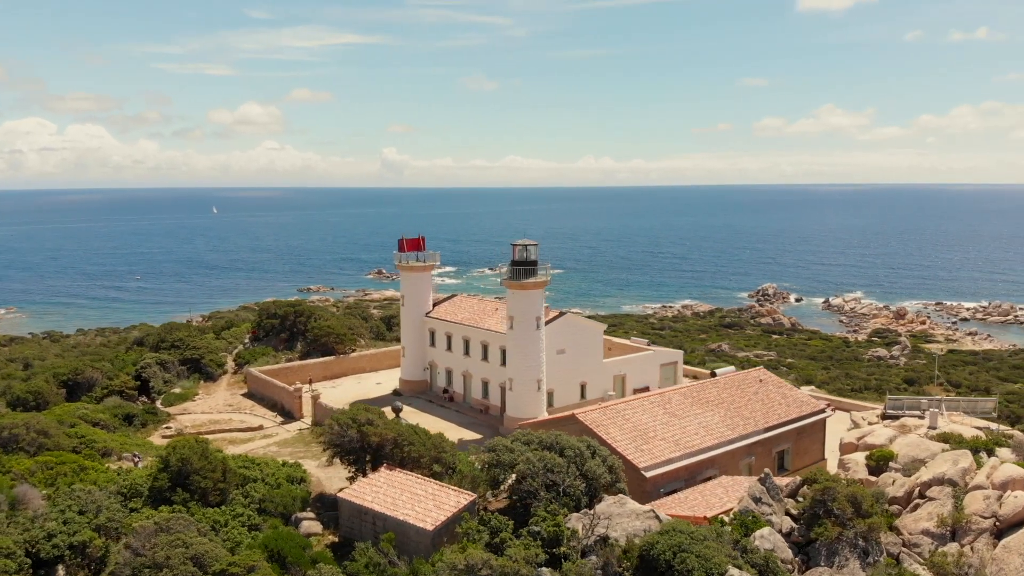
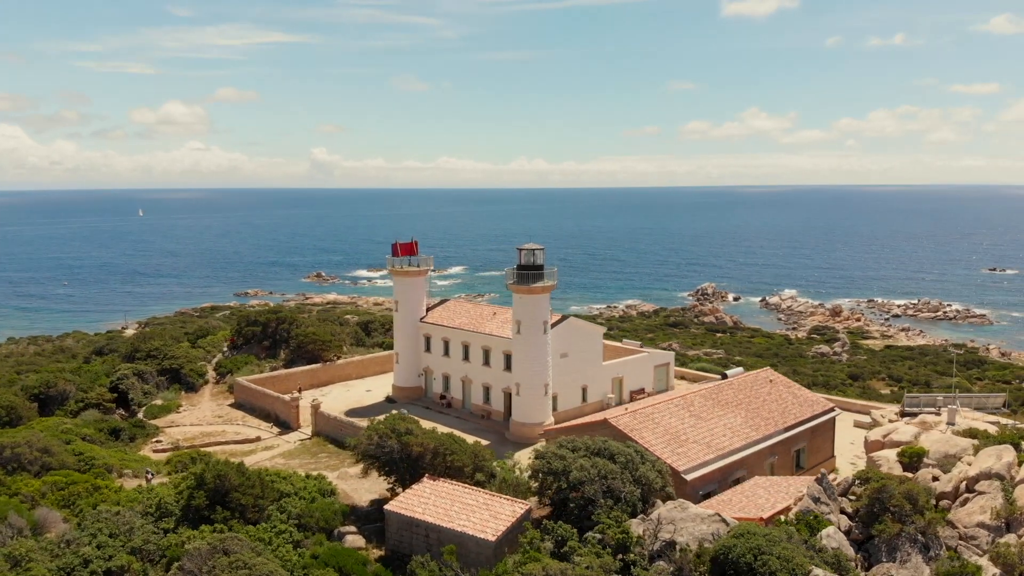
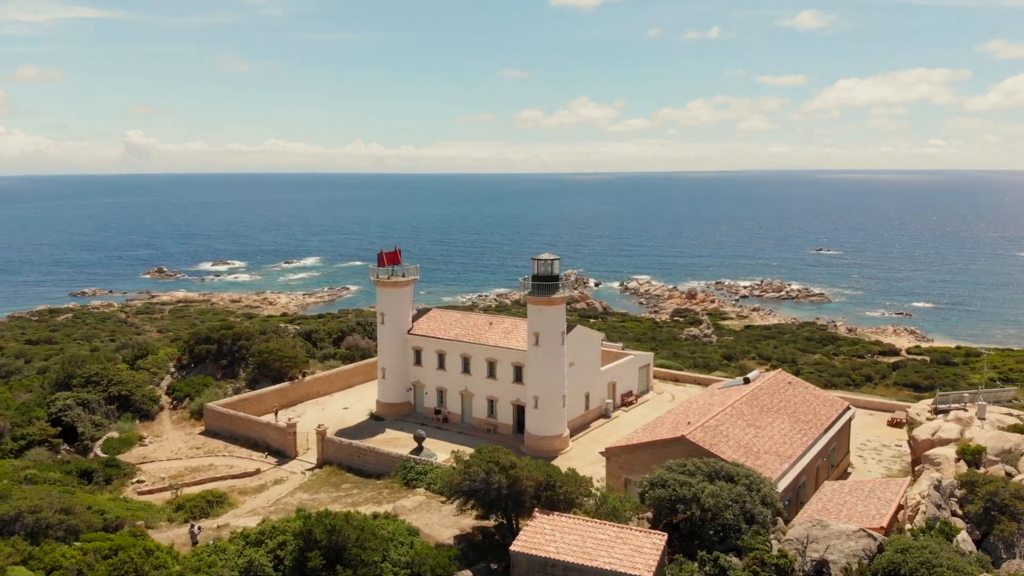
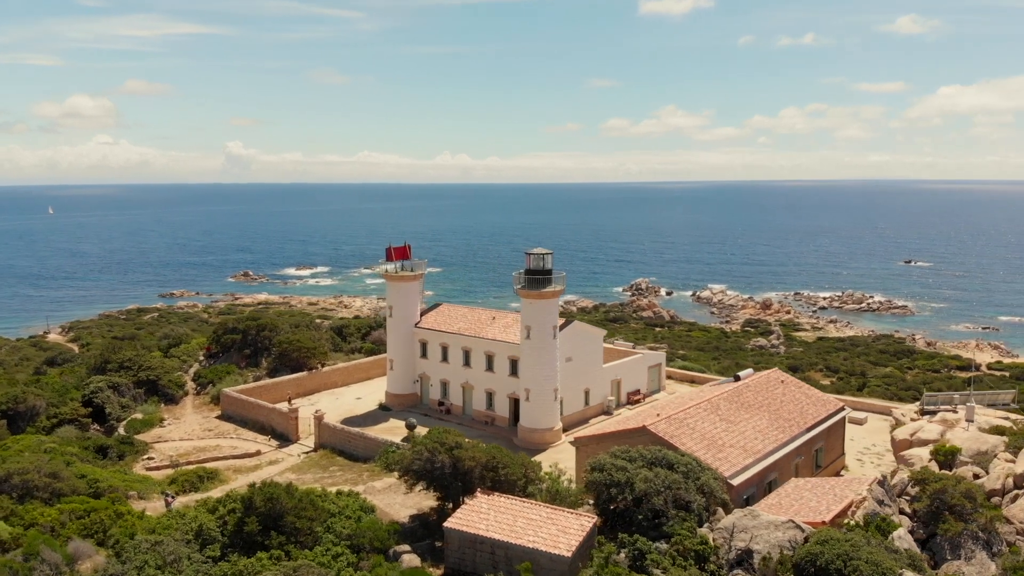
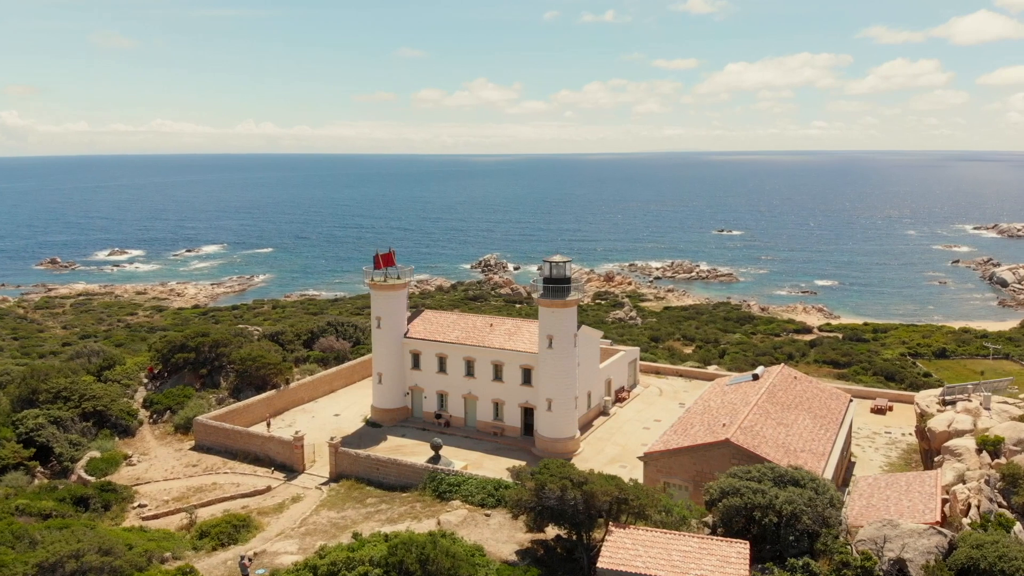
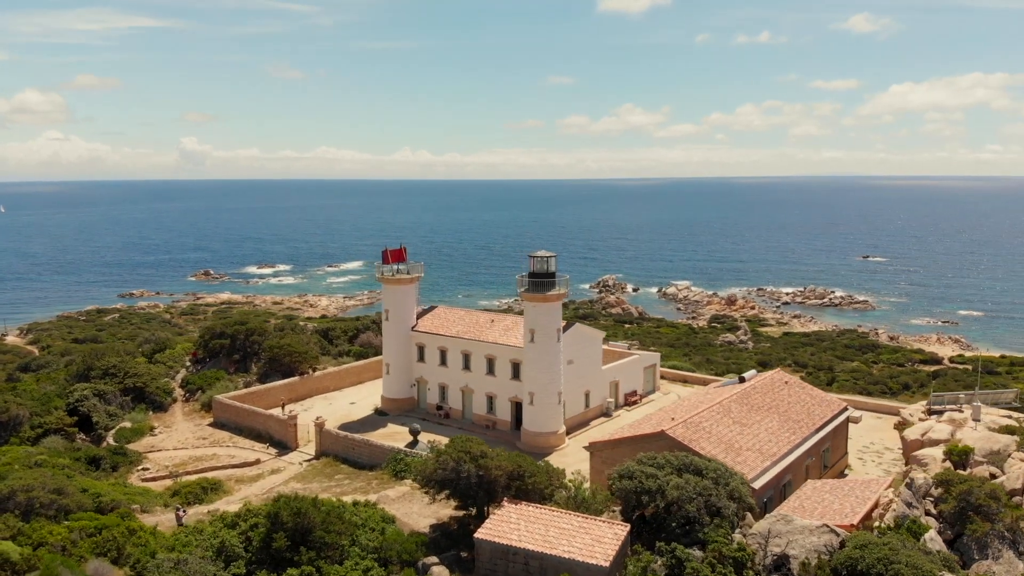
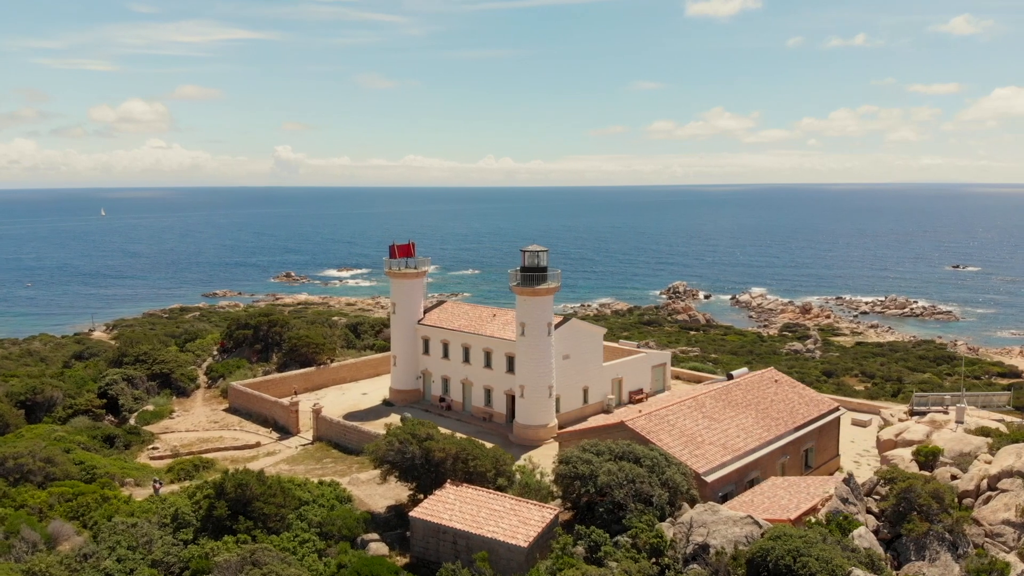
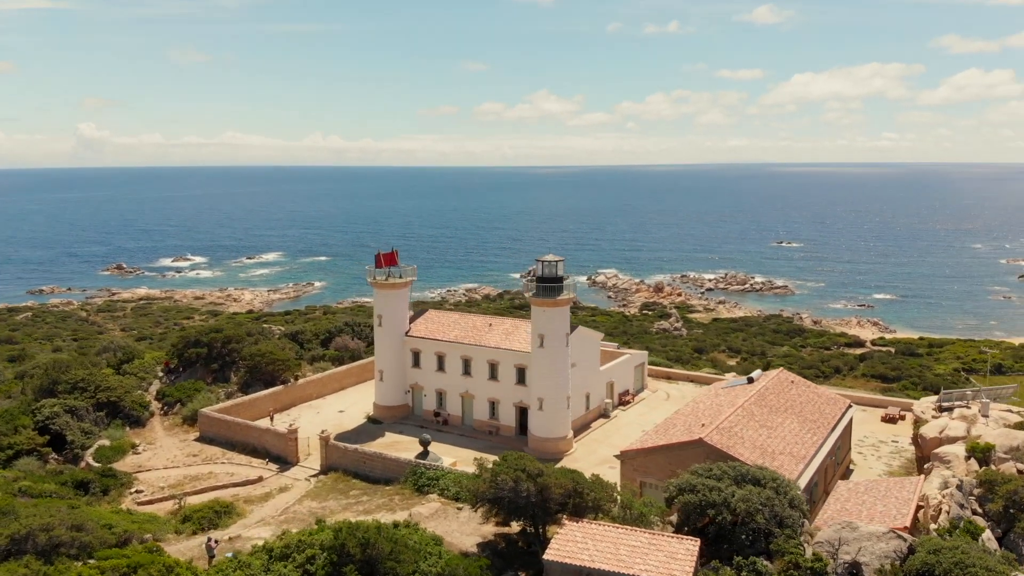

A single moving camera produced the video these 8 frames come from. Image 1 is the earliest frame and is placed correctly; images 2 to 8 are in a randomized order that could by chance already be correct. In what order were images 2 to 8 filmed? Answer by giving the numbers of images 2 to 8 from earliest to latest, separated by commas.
2, 7, 4, 6, 3, 8, 5
